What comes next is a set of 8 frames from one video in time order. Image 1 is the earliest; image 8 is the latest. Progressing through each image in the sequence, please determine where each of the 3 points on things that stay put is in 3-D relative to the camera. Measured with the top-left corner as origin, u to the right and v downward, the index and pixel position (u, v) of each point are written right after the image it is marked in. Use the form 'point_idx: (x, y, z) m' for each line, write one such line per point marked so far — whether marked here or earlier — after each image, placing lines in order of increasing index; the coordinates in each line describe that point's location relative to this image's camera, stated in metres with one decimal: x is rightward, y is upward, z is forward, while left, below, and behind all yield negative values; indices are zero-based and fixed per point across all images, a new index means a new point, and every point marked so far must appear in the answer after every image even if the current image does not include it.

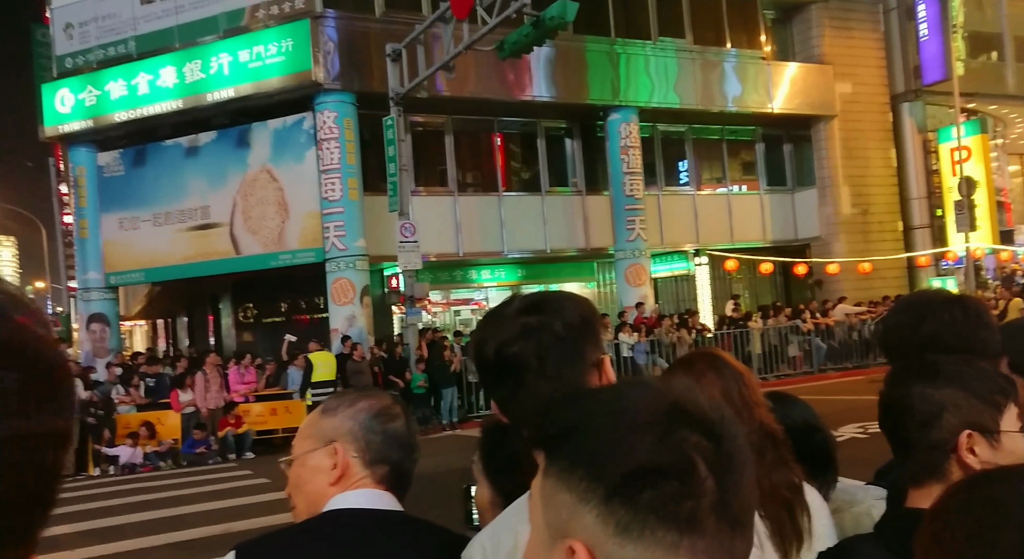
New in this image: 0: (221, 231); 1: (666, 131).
0: (-5.5, +0.9, +19.4) m
1: (+3.0, +2.8, +19.5) m
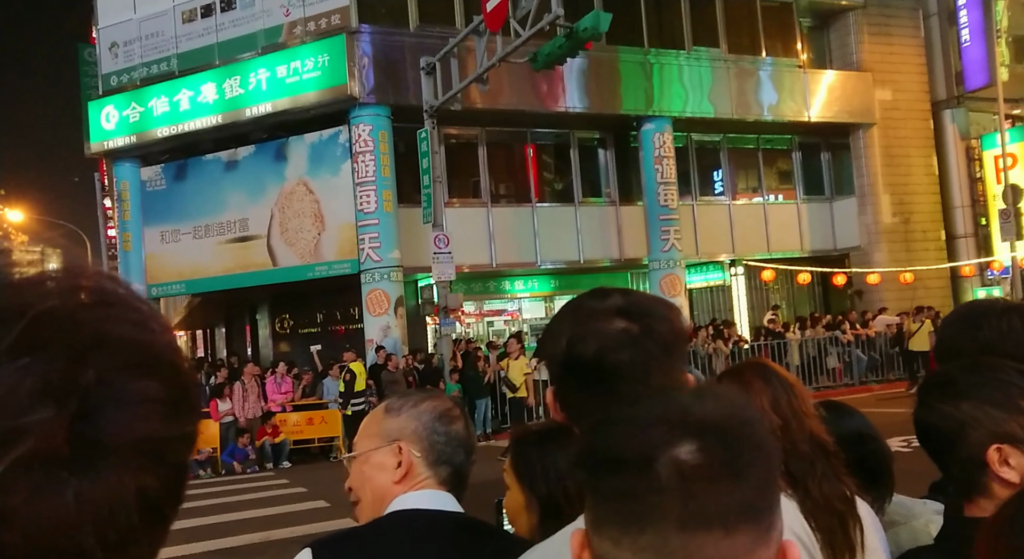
0: (-4.9, +0.7, +19.7) m
1: (+3.6, +2.6, +19.4) m
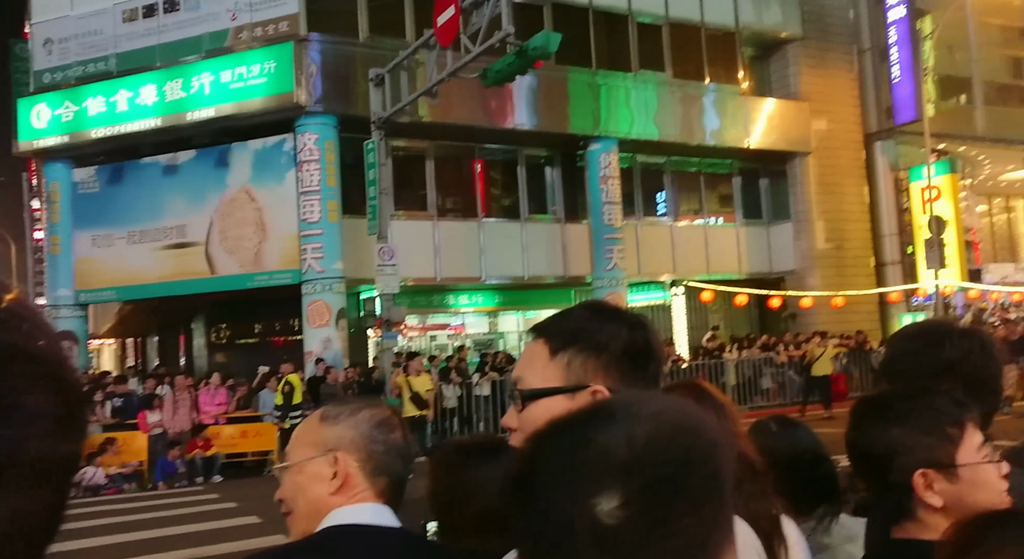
0: (-5.9, +0.5, +19.2) m
1: (+2.6, +2.3, +19.8) m
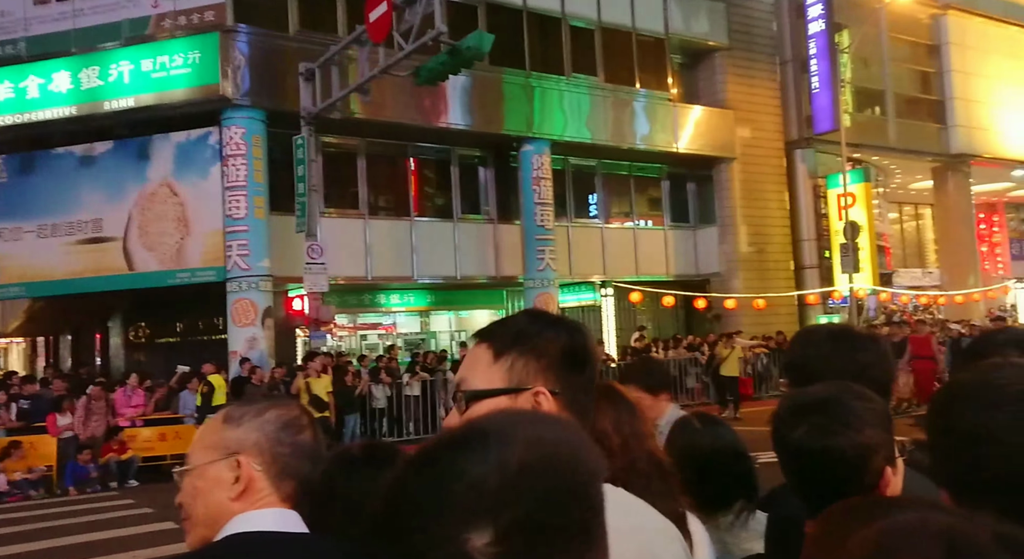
0: (-7.2, +0.6, +18.4) m
1: (+1.3, +2.2, +19.9) m
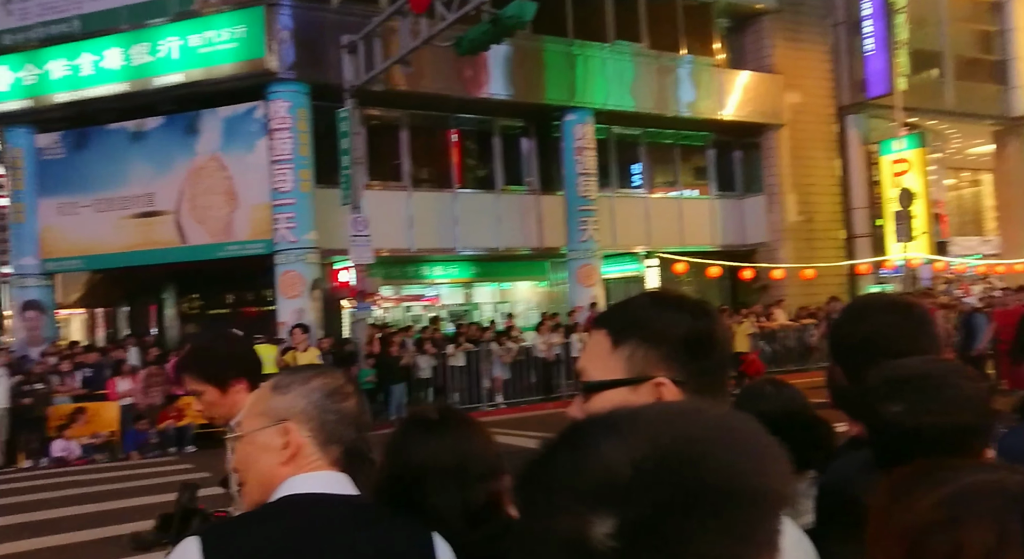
0: (-6.4, +1.1, +18.9) m
1: (+2.1, +2.8, +19.7) m
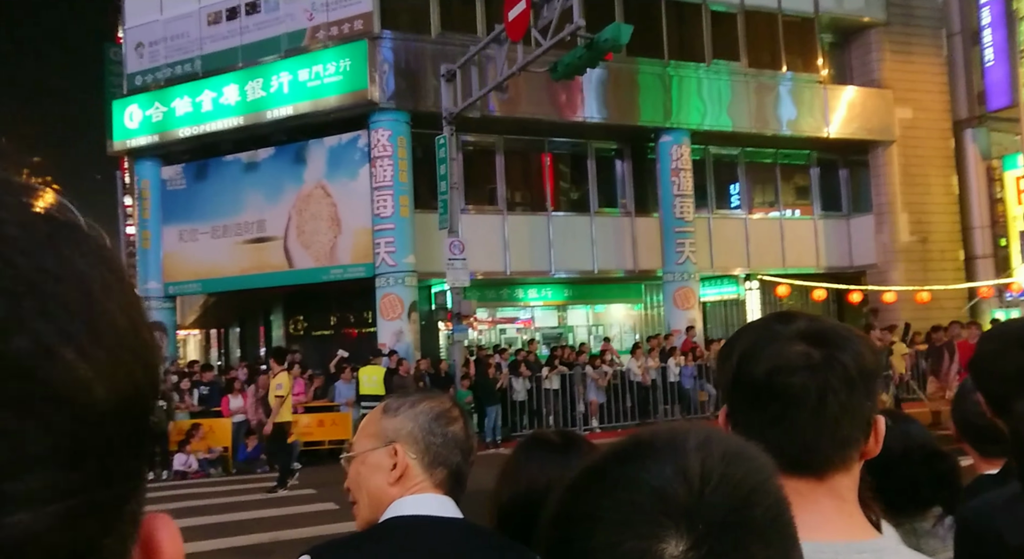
0: (-4.6, +0.7, +19.8) m
1: (+3.9, +2.4, +19.4) m
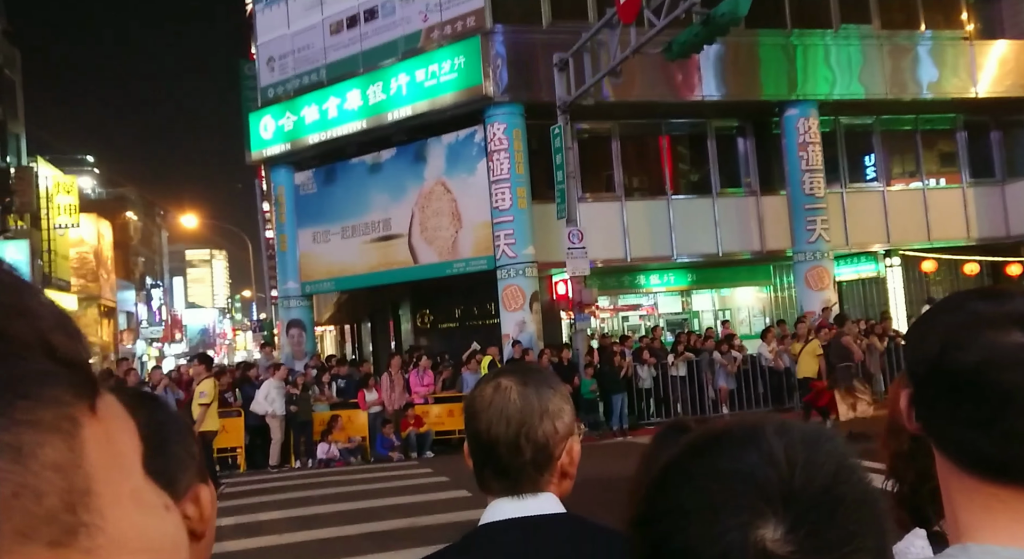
0: (-2.1, +0.7, +20.5) m
1: (+6.1, +2.8, +18.2) m
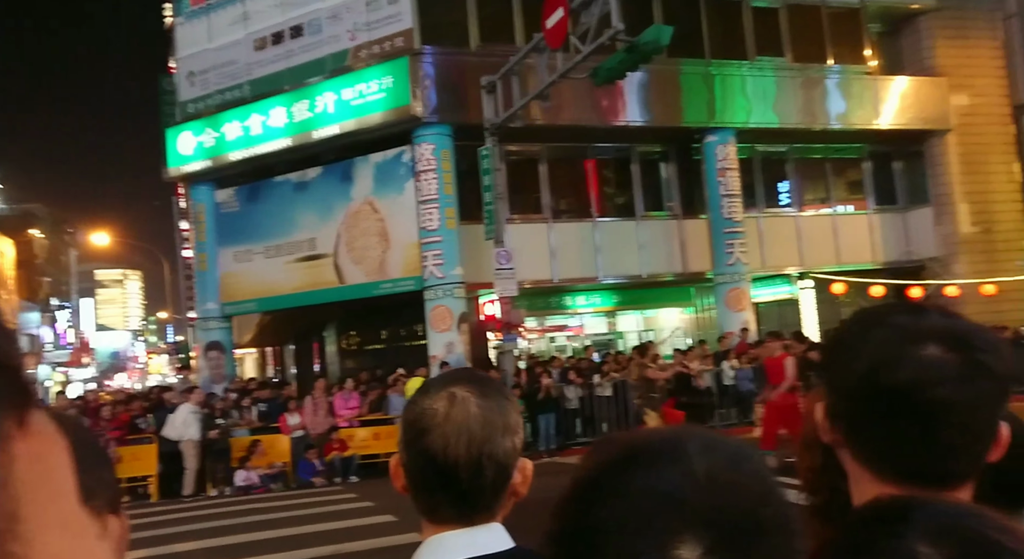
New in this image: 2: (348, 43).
0: (-3.6, +0.3, +20.2) m
1: (+4.8, +2.4, +19.1) m
2: (-3.2, +4.6, +19.7) m
